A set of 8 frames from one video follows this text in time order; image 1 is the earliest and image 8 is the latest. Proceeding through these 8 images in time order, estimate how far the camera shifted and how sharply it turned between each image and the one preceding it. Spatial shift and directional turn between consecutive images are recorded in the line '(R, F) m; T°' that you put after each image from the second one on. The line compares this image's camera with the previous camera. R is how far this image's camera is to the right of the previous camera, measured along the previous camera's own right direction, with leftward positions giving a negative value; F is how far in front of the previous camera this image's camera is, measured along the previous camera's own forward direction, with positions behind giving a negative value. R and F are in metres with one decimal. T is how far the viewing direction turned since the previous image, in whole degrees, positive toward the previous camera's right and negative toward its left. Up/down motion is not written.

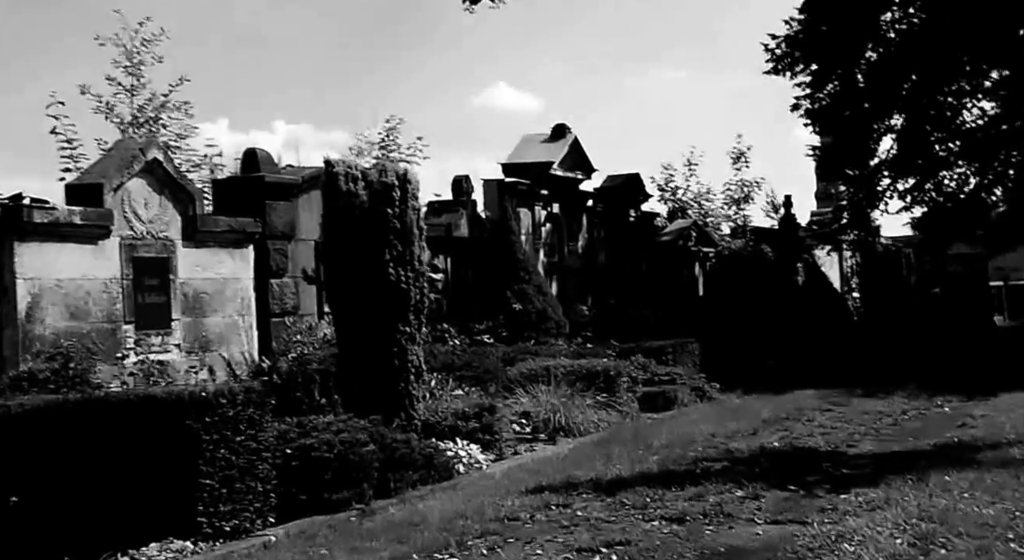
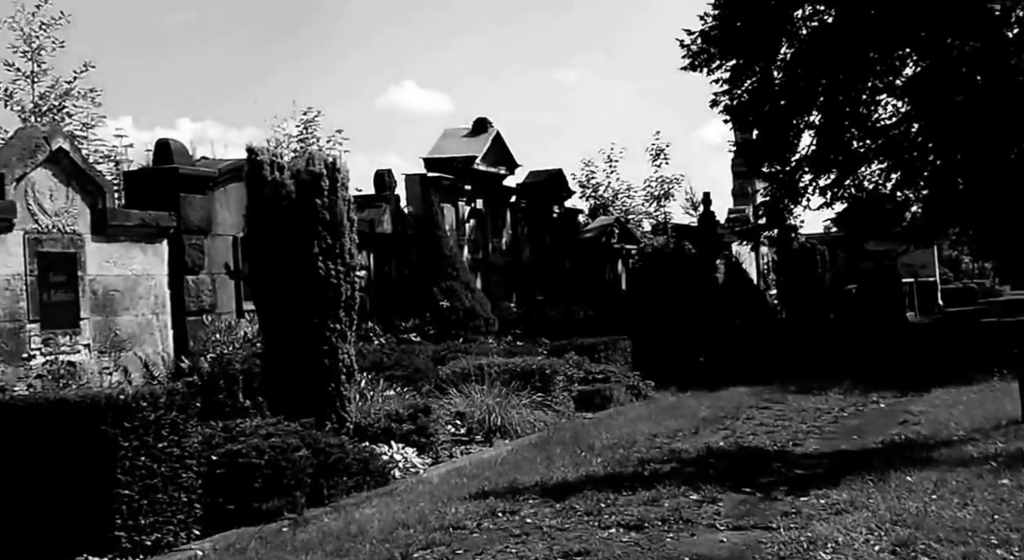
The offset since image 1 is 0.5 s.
(-0.2, +0.5) m; +4°
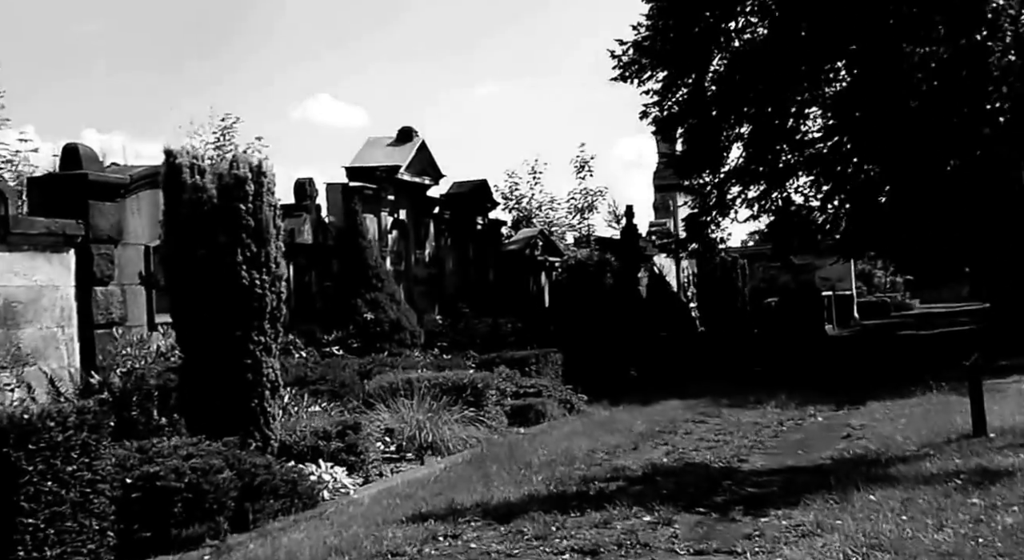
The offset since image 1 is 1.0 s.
(-0.2, +0.5) m; +4°
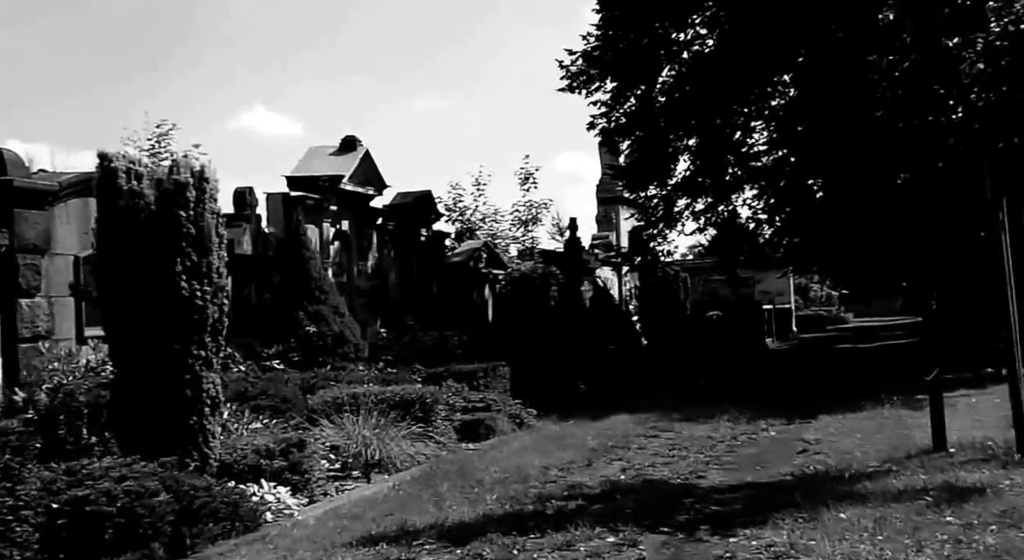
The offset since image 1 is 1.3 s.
(-0.1, +0.4) m; +3°
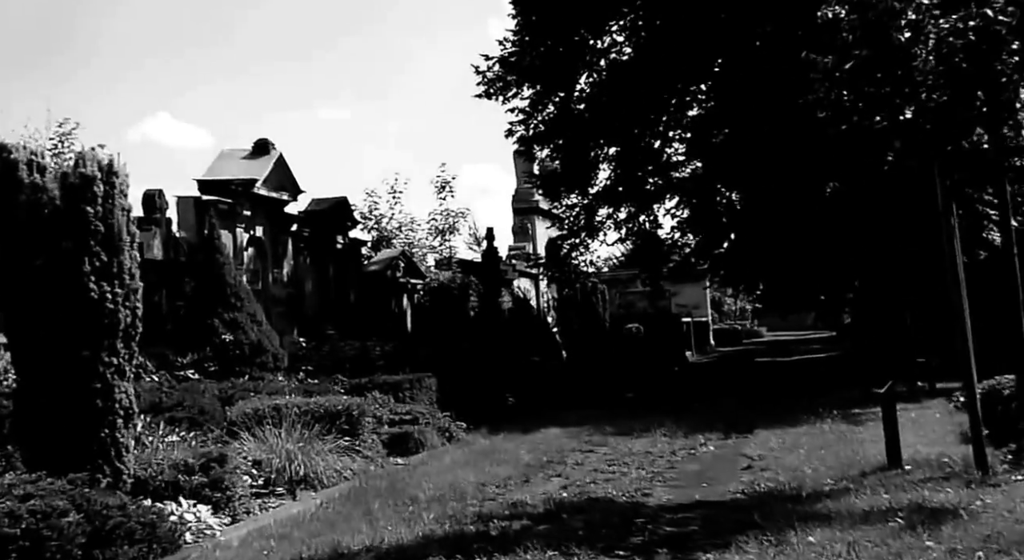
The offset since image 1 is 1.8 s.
(-0.2, +0.6) m; +4°
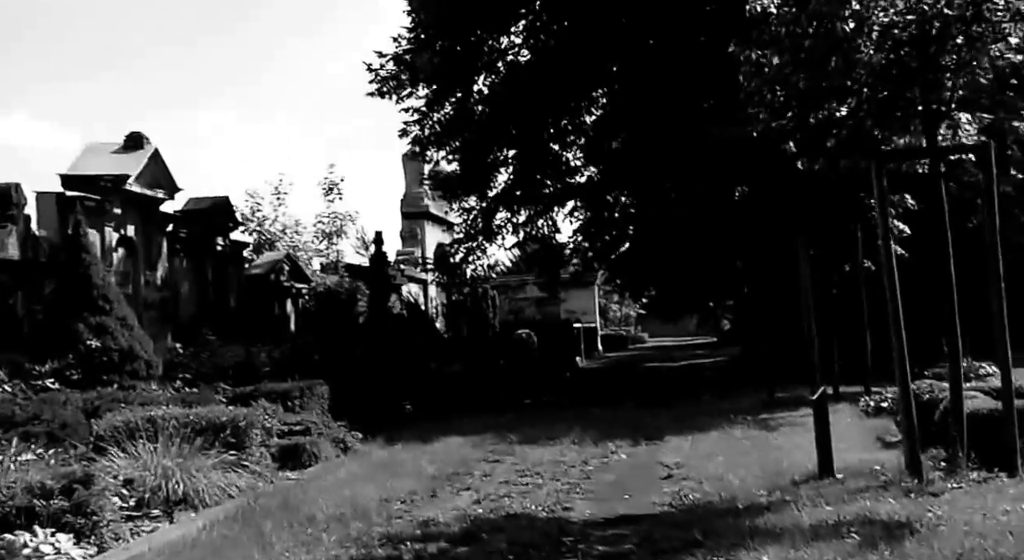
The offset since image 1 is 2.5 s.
(-0.2, +0.9) m; +5°
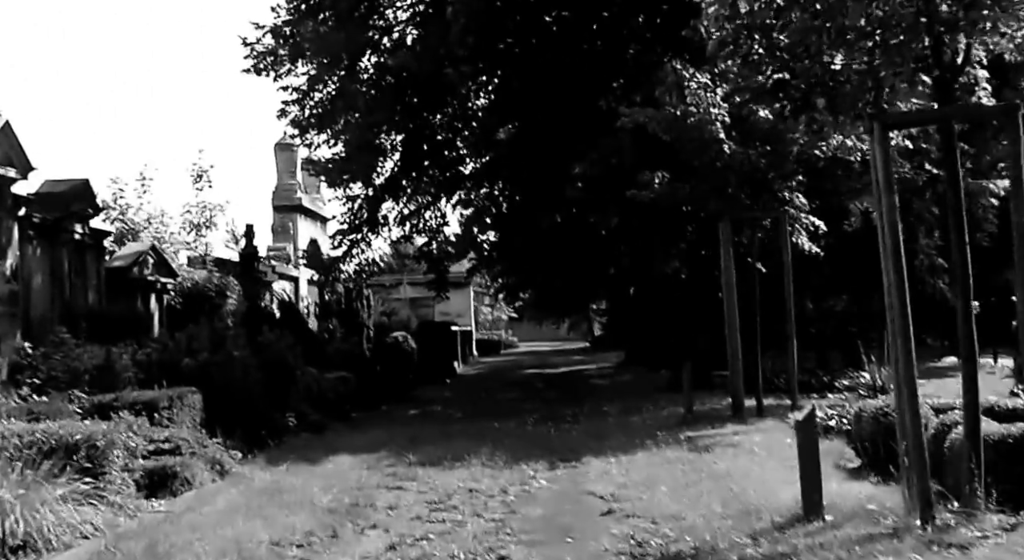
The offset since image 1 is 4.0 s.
(-0.4, +1.6) m; +6°
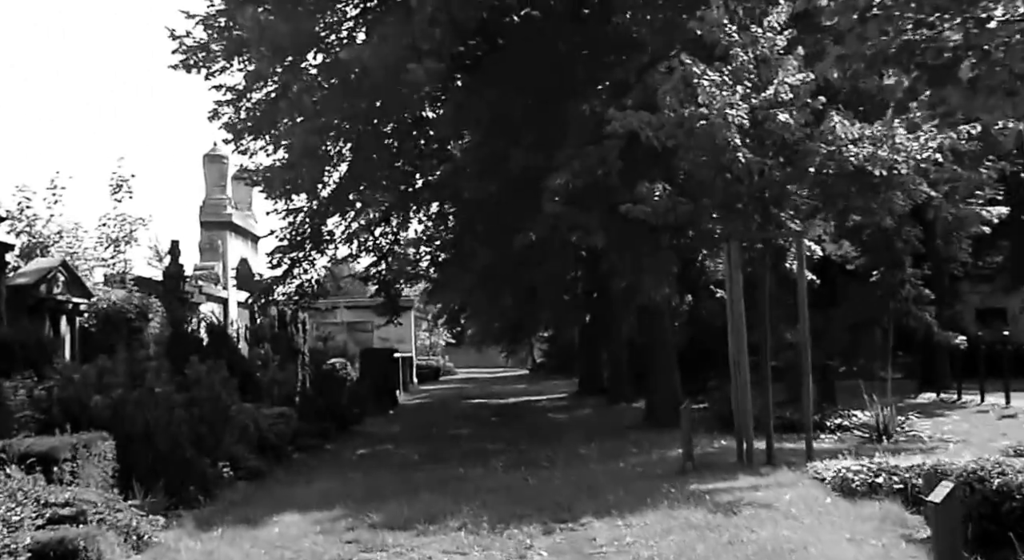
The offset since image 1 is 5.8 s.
(-0.5, +2.2) m; +3°
